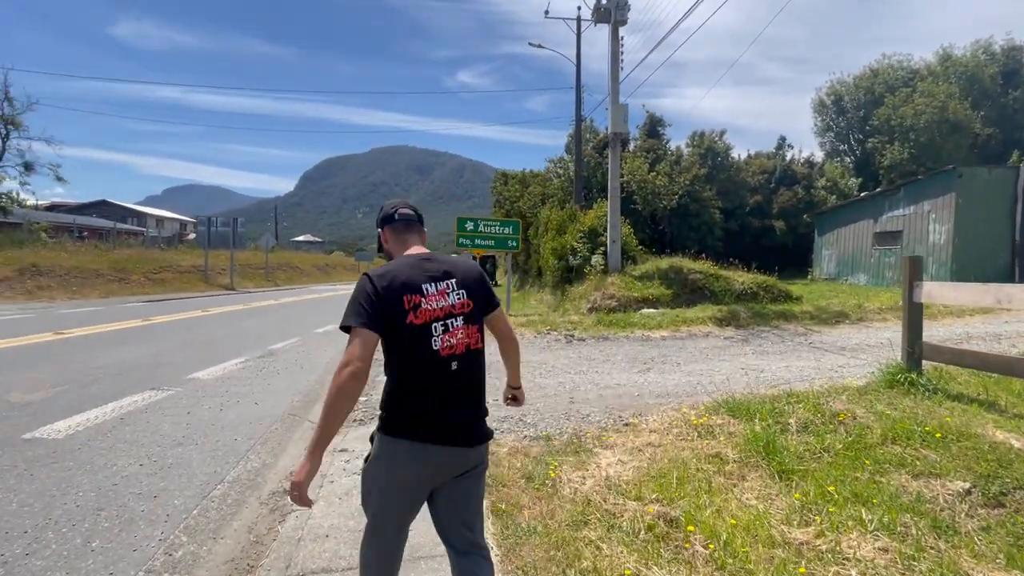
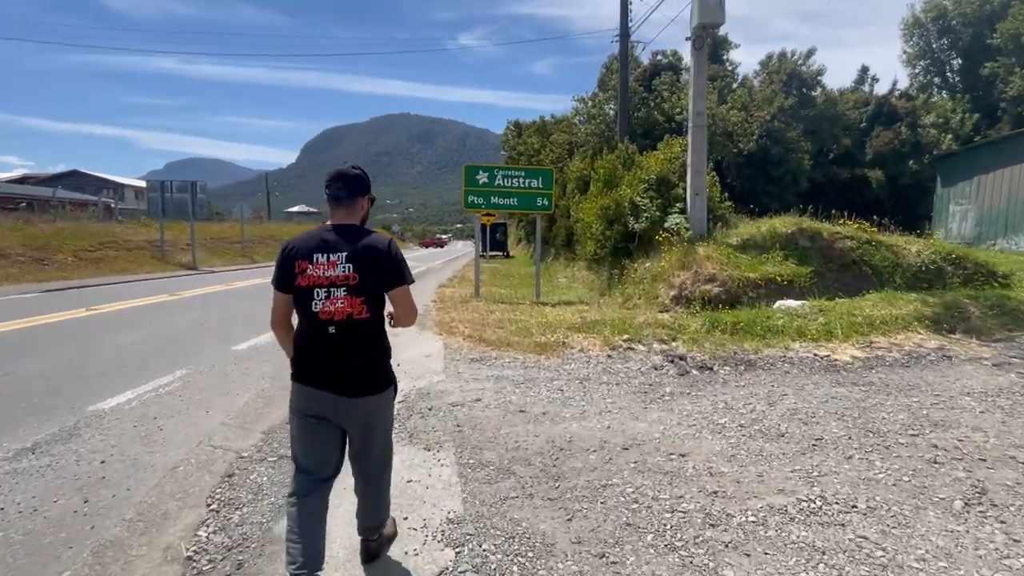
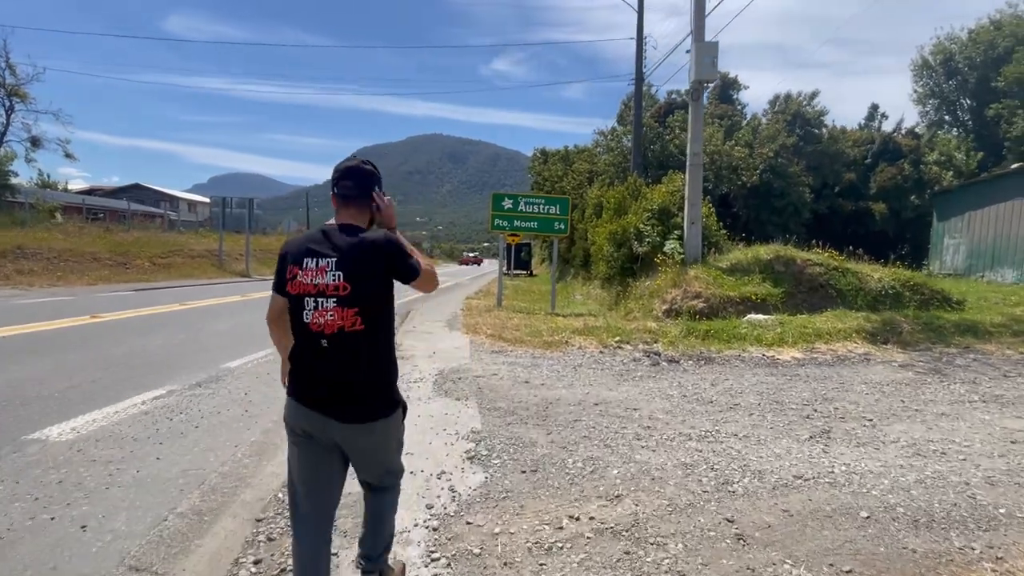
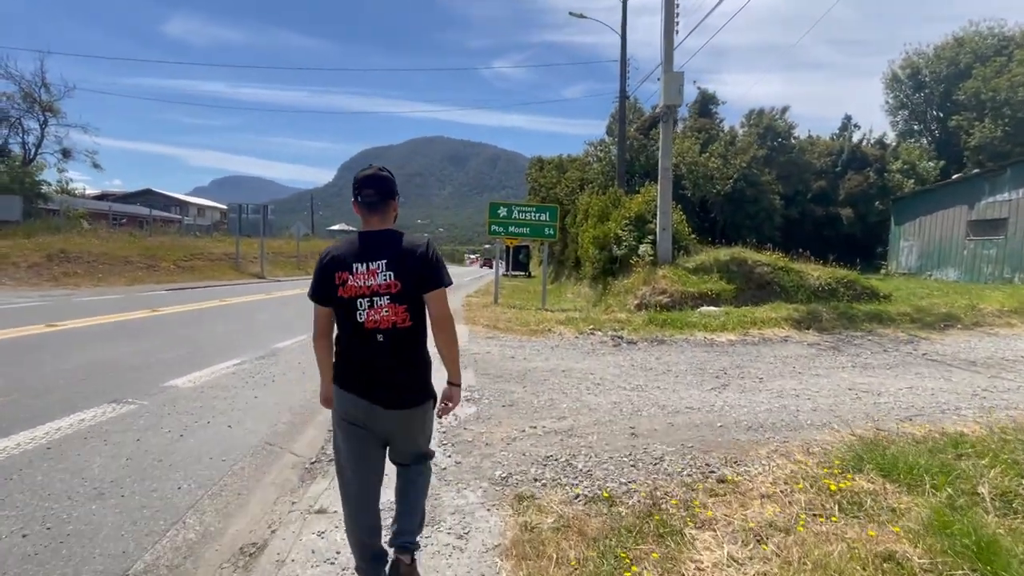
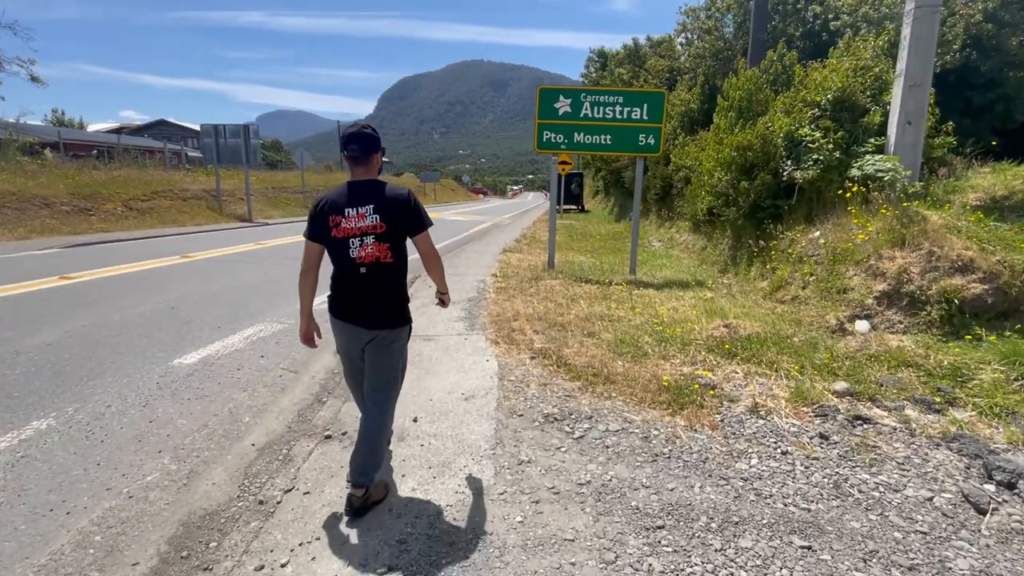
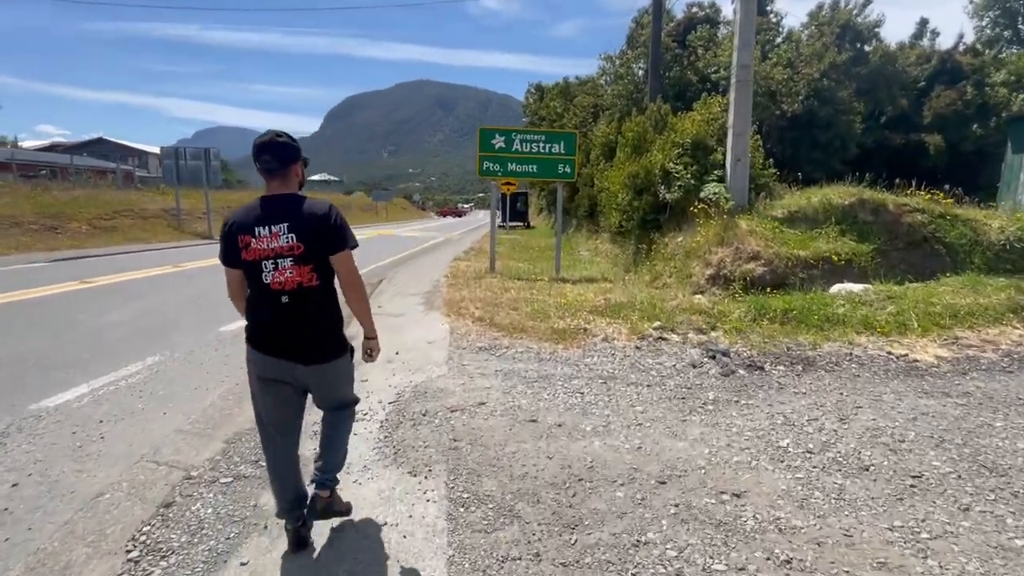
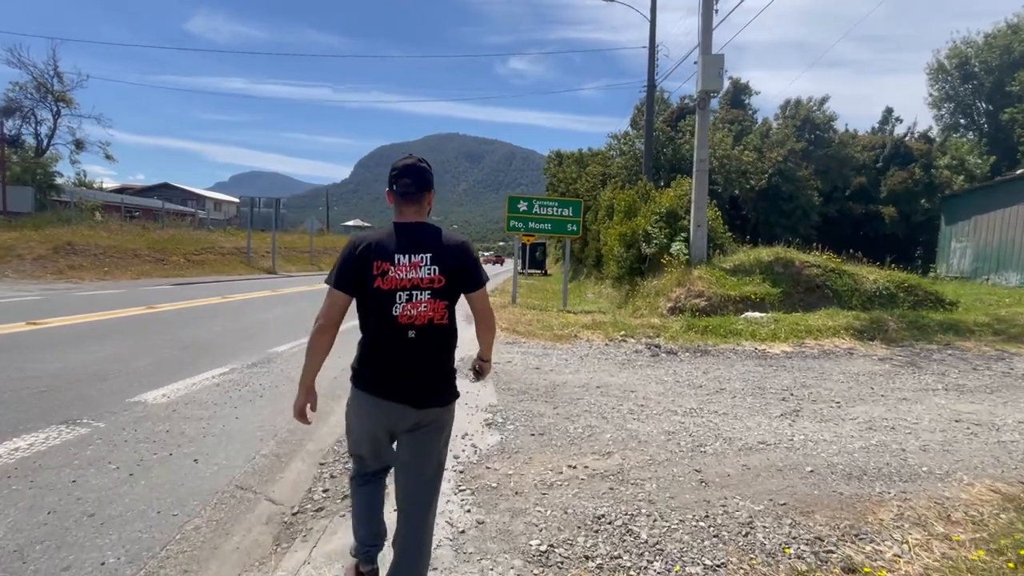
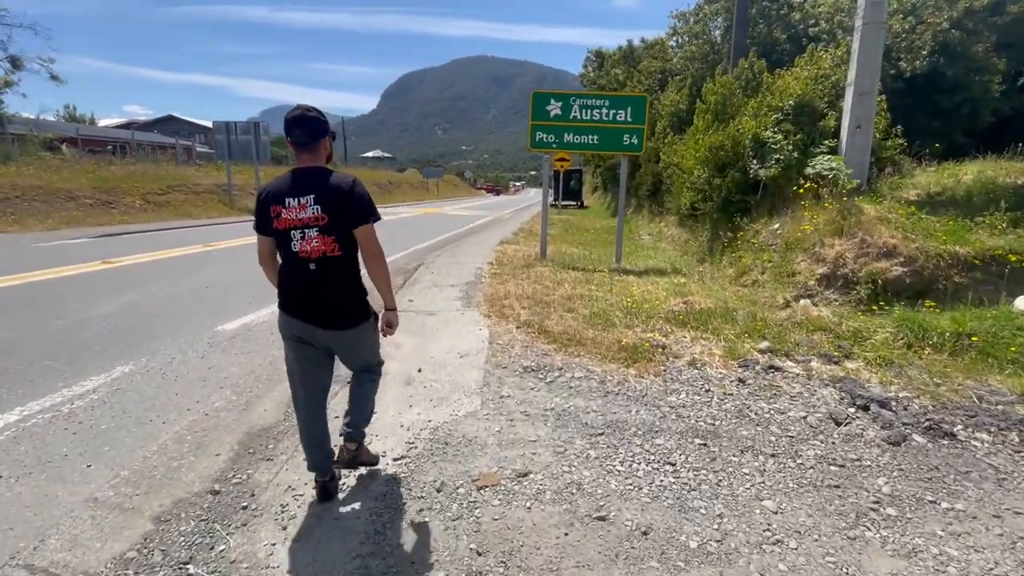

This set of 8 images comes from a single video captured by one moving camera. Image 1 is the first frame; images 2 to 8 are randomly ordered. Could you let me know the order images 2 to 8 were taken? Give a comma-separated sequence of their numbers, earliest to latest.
4, 7, 3, 2, 6, 8, 5
